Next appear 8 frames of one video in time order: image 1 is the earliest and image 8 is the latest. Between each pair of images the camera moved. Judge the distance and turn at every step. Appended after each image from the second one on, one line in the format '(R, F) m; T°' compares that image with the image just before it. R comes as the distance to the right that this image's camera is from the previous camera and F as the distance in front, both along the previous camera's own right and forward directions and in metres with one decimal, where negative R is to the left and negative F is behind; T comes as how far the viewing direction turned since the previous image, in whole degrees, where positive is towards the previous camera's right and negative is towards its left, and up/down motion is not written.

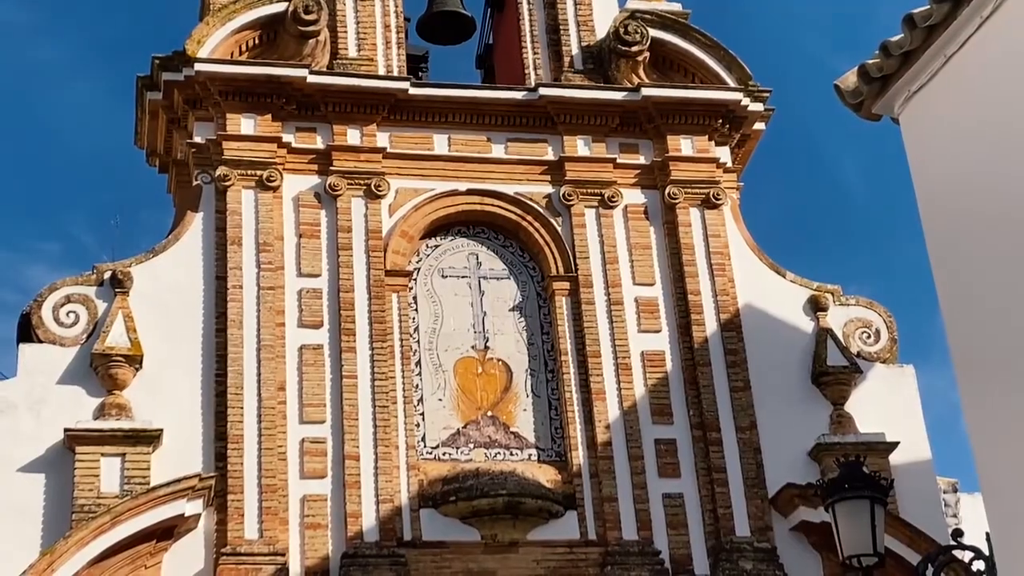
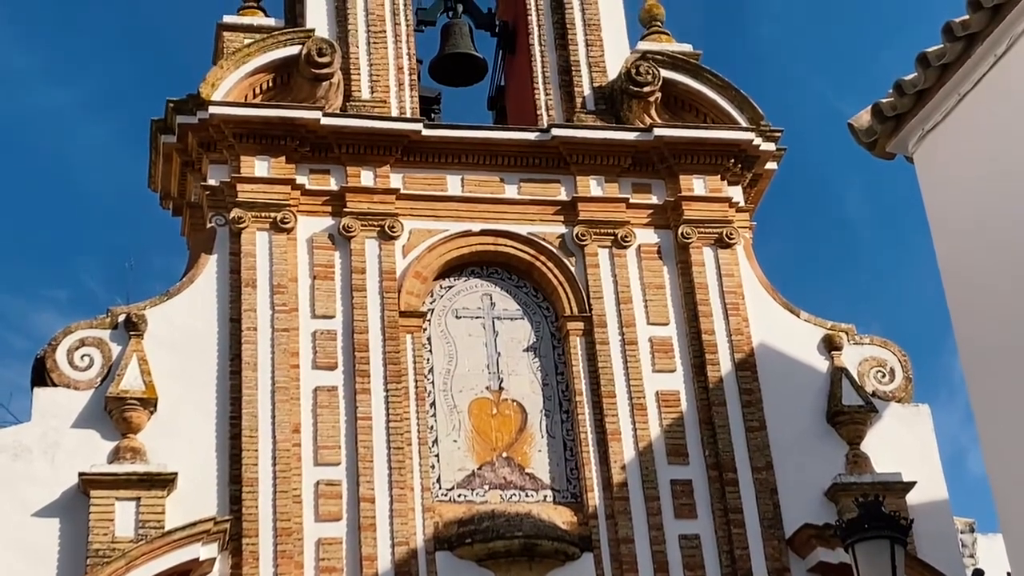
(0.0, 0.0) m; -1°
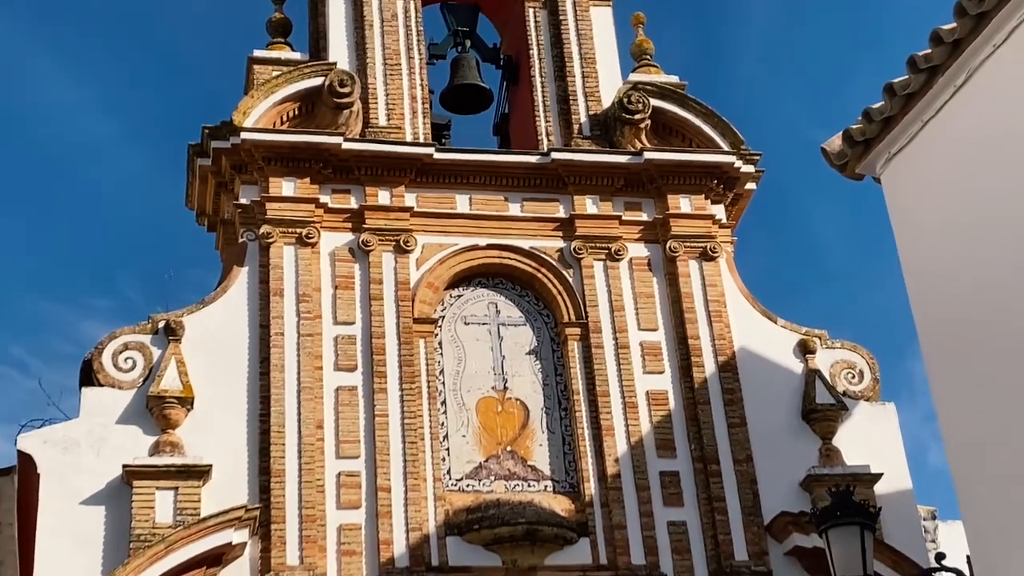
(+0.1, -1.2) m; -1°
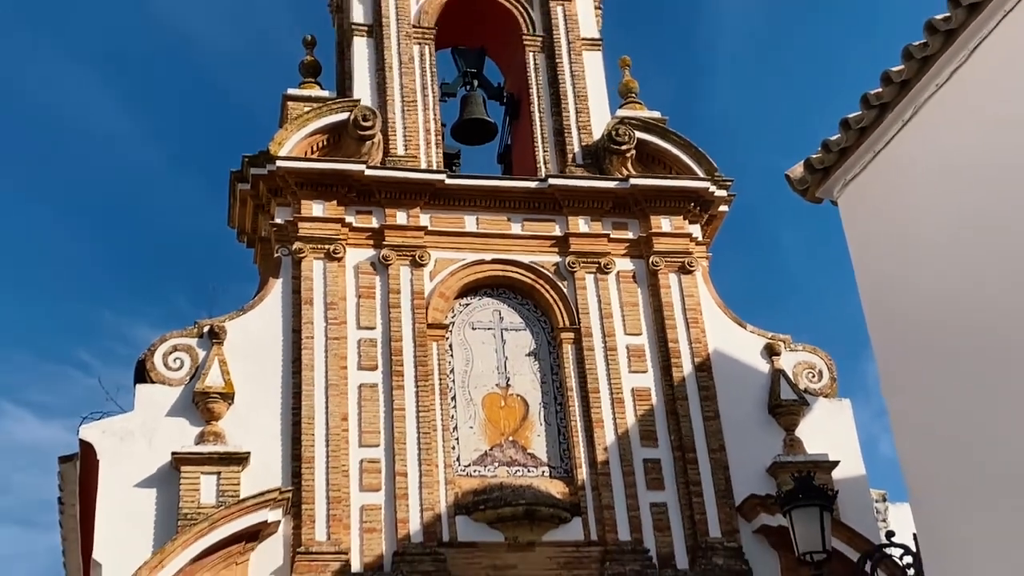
(+0.1, -1.9) m; 0°
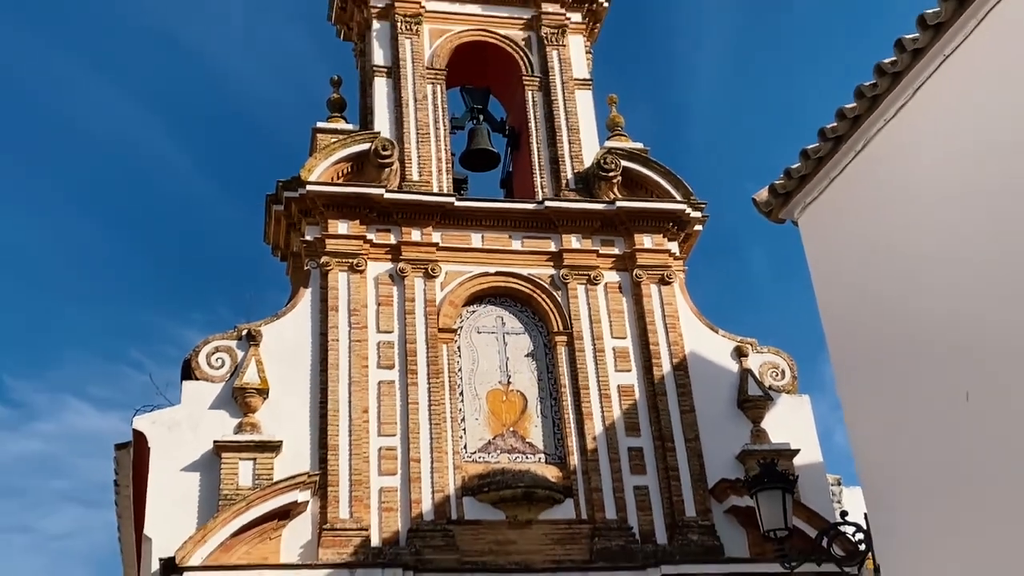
(+0.1, -2.1) m; 0°
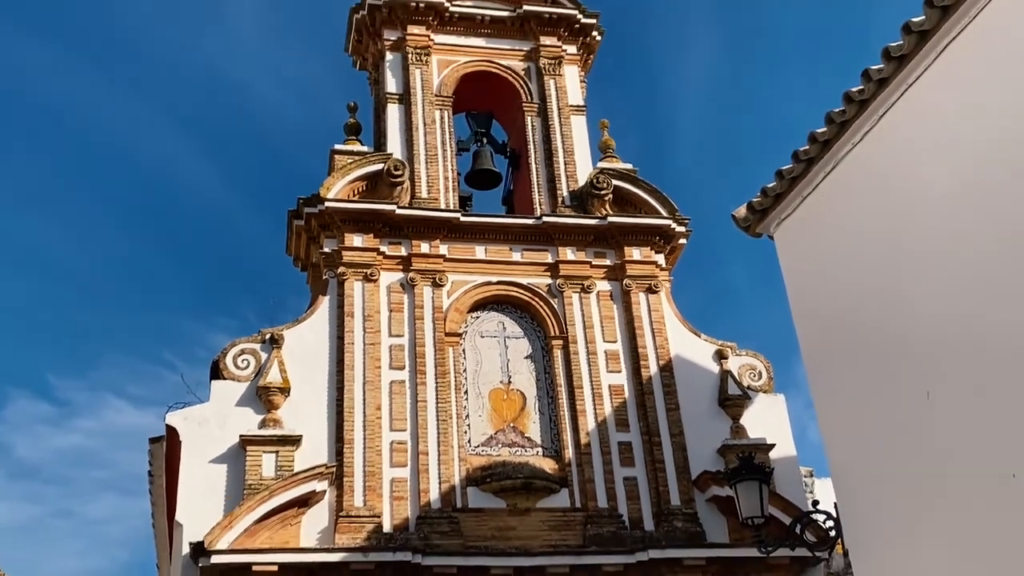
(0.0, -1.6) m; 0°
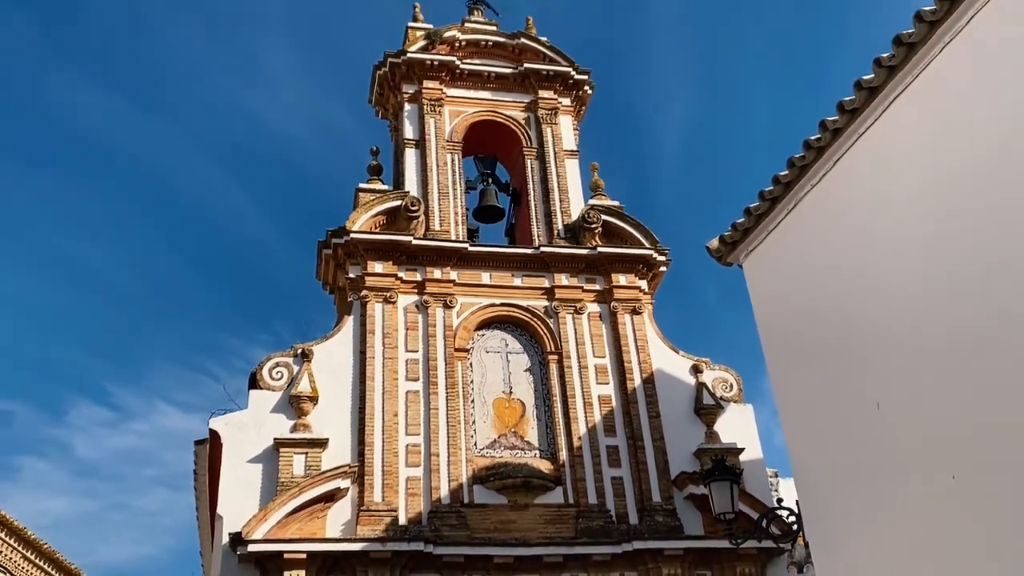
(+0.1, -2.7) m; 0°
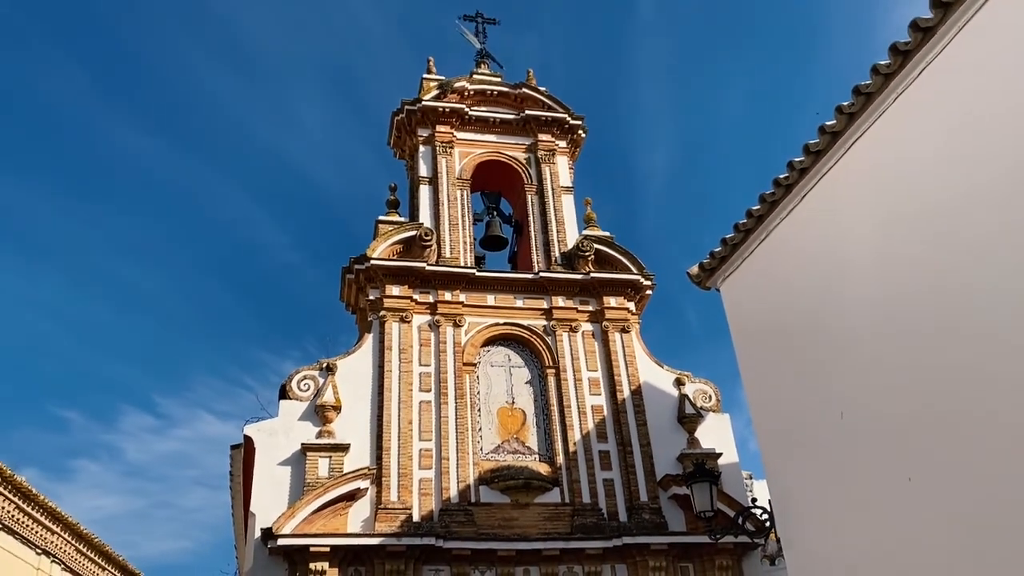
(+0.1, -2.6) m; 0°
